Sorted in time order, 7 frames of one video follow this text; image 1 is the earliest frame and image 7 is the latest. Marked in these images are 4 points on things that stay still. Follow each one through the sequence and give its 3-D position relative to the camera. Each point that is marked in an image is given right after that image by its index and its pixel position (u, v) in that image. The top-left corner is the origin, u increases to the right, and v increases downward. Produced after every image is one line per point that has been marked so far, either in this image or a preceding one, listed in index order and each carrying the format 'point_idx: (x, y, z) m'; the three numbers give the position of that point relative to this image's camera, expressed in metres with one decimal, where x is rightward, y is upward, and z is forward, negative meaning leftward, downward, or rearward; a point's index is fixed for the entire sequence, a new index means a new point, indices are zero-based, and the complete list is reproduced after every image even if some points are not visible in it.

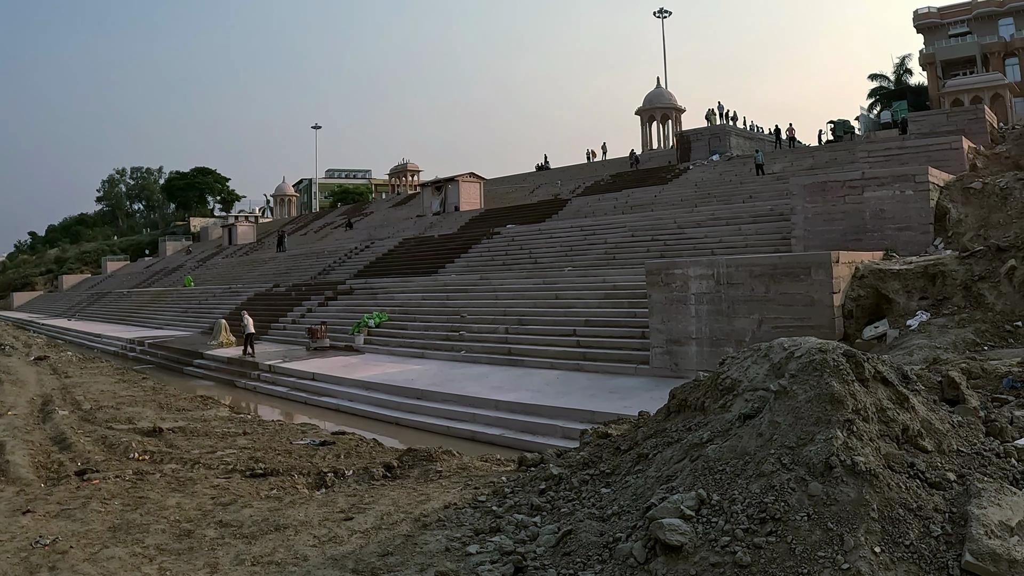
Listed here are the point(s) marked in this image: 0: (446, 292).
0: (-1.5, -0.1, +13.4) m
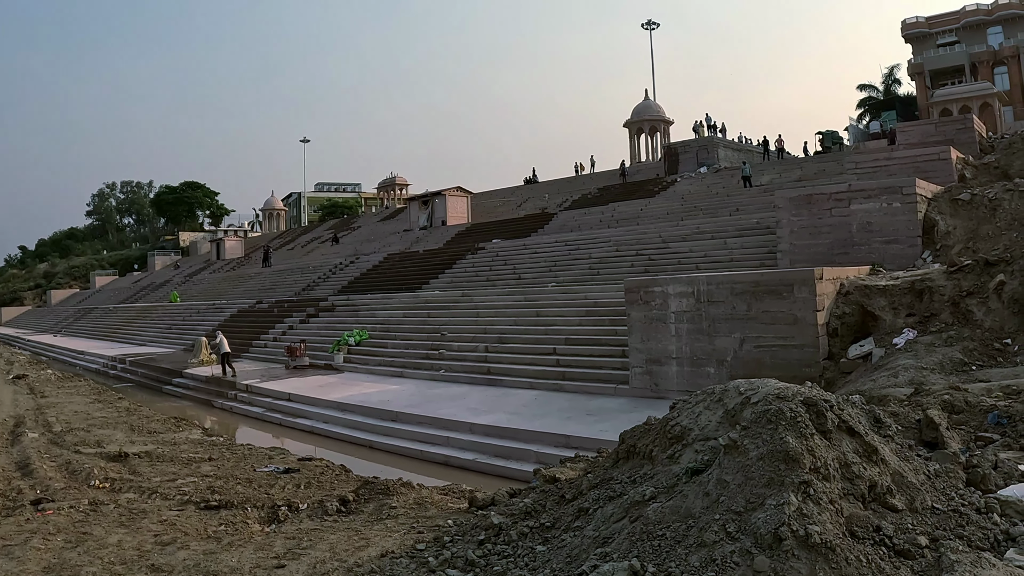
0: (-1.8, -0.5, +13.1) m
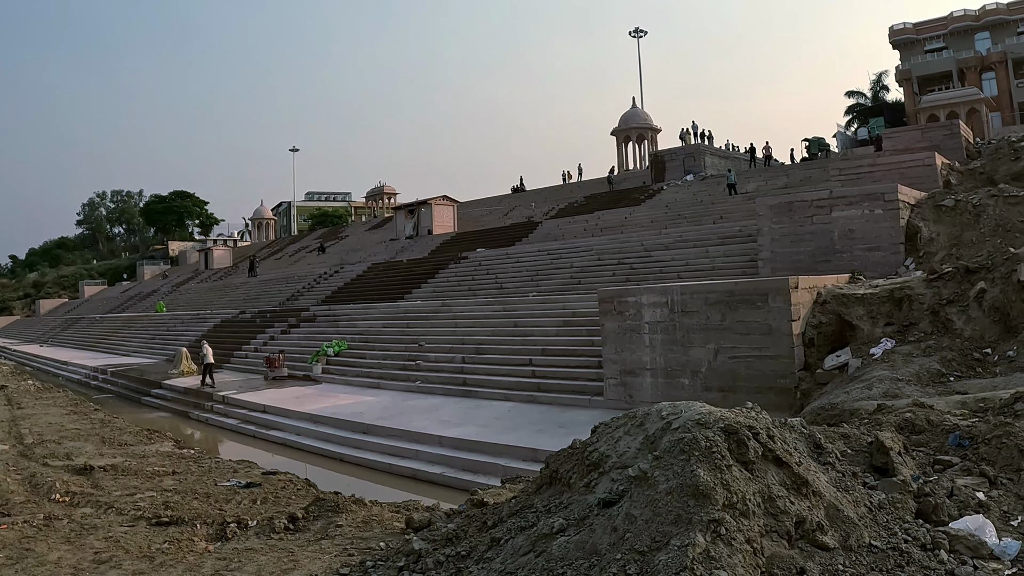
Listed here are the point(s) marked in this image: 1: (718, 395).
0: (-2.2, -0.7, +12.8) m
1: (+2.2, -1.2, +6.6) m
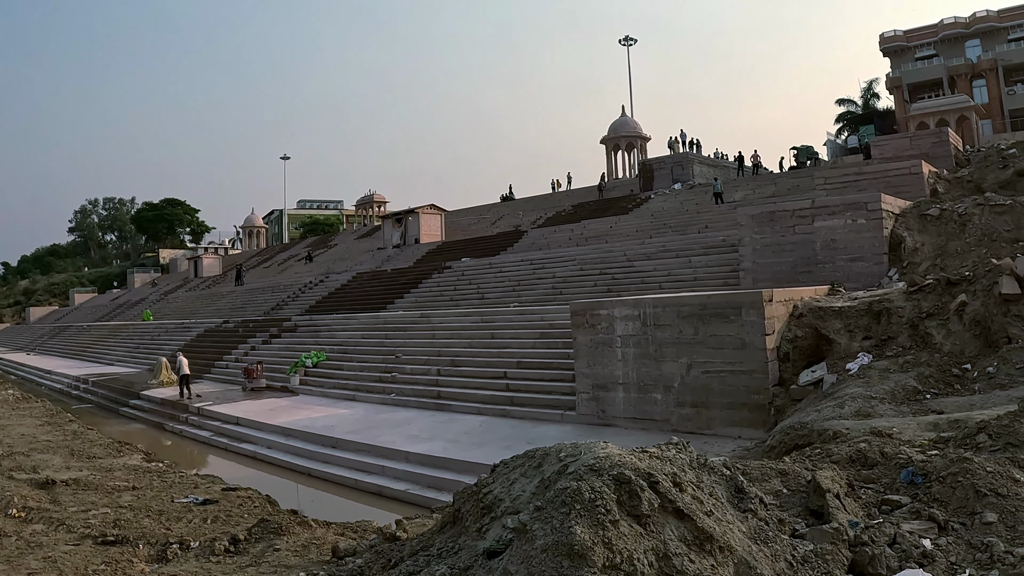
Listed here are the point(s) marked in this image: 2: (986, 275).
0: (-2.6, -0.9, +12.6) m
1: (+1.9, -1.3, +6.3) m
2: (+4.3, +0.1, +5.5) m
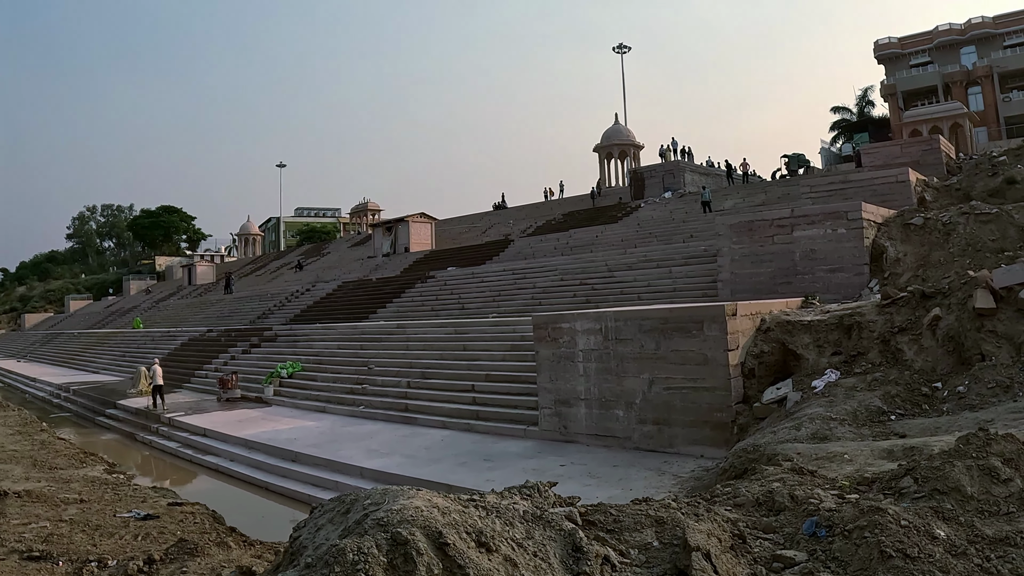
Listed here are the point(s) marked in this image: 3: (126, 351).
0: (-3.0, -1.0, +12.3) m
1: (+1.4, -1.4, +6.0) m
2: (+3.9, 0.0, +5.2) m
3: (-11.5, -1.8, +17.6) m
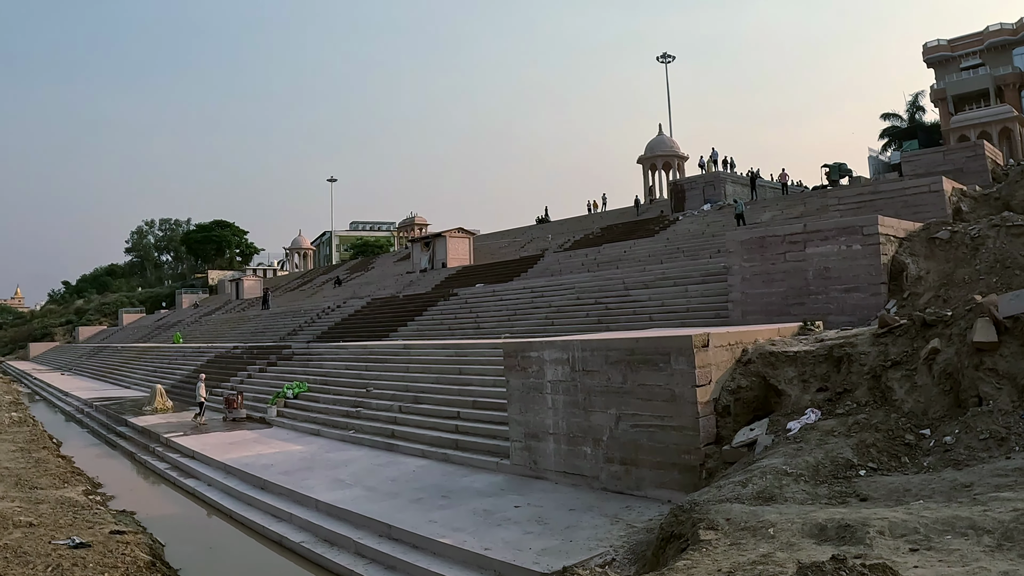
0: (-2.8, -1.4, +12.1) m
1: (+1.0, -1.6, +5.5) m
2: (+3.4, -0.2, +4.5) m
3: (-10.7, -2.4, +18.2) m
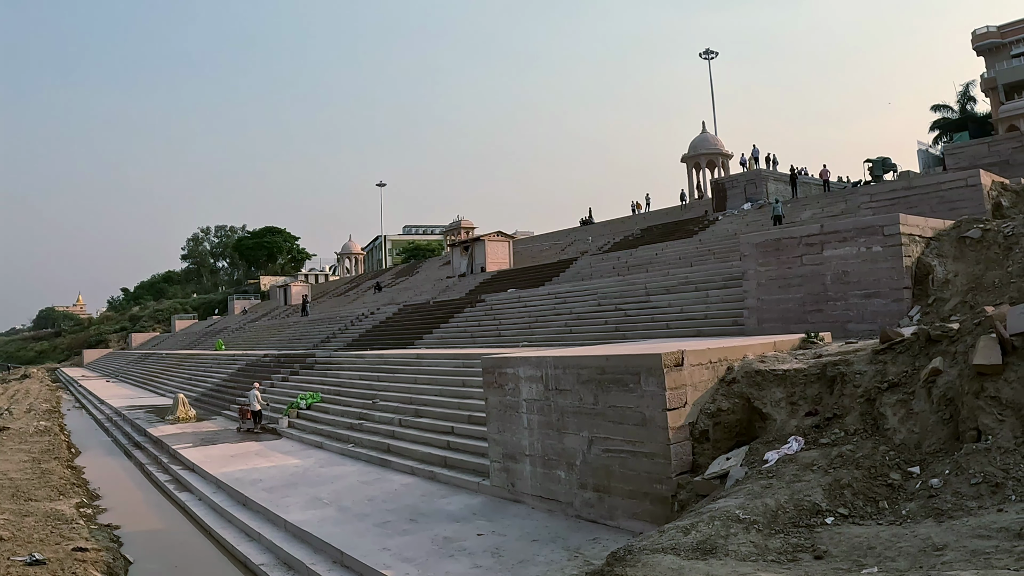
0: (-2.5, -1.6, +12.0) m
1: (+0.7, -1.7, +5.0) m
2: (+2.9, -0.3, +3.8) m
3: (-9.8, -2.7, +18.8) m
